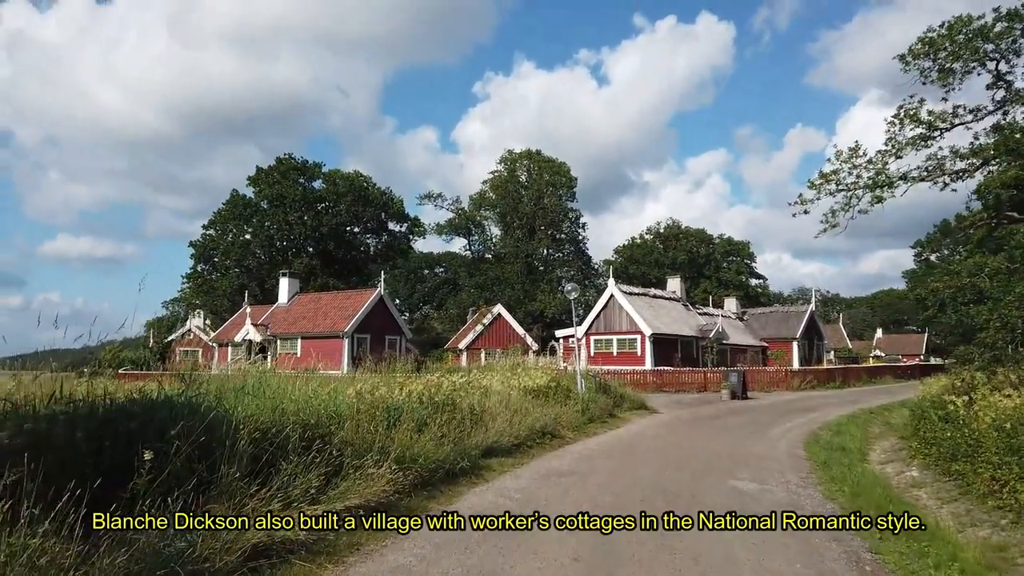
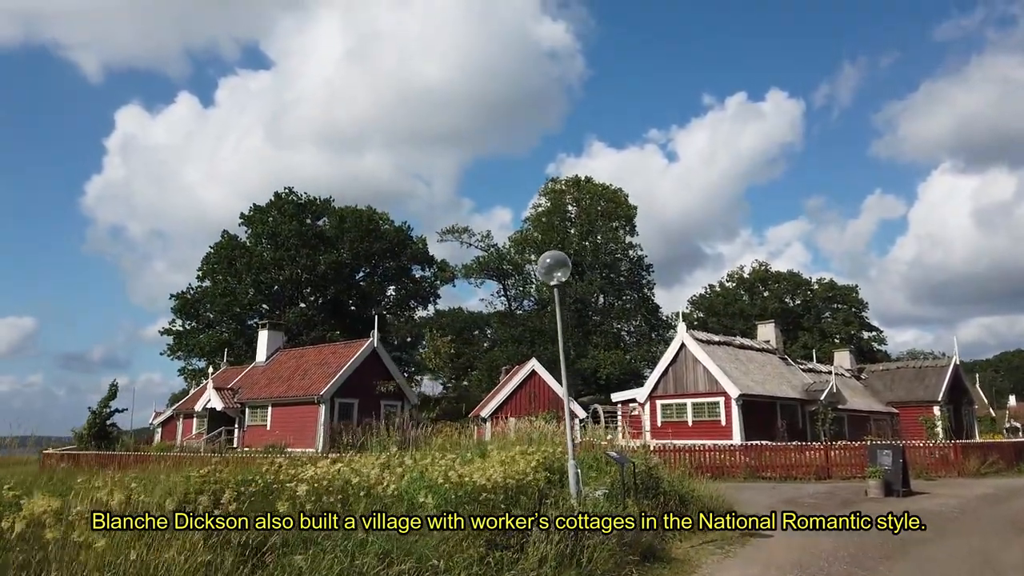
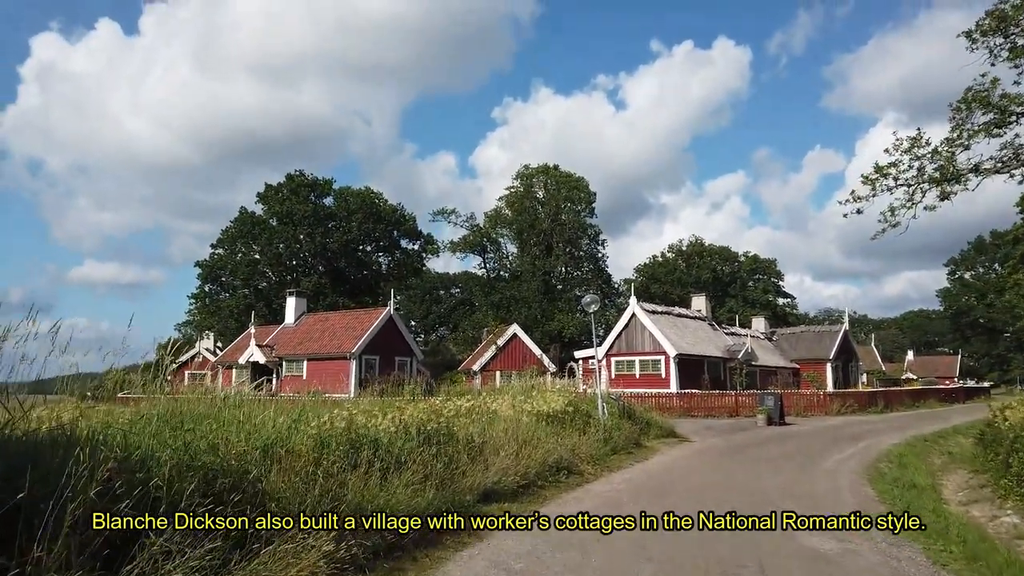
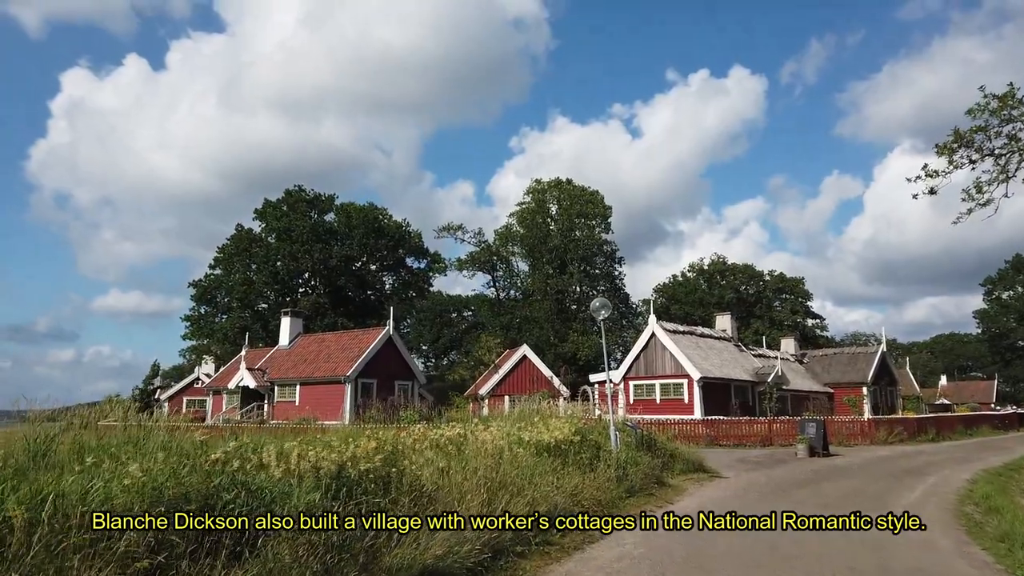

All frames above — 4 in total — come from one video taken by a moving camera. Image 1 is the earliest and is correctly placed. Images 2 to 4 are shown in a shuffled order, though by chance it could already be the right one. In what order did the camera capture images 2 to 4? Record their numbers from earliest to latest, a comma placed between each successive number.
3, 4, 2
